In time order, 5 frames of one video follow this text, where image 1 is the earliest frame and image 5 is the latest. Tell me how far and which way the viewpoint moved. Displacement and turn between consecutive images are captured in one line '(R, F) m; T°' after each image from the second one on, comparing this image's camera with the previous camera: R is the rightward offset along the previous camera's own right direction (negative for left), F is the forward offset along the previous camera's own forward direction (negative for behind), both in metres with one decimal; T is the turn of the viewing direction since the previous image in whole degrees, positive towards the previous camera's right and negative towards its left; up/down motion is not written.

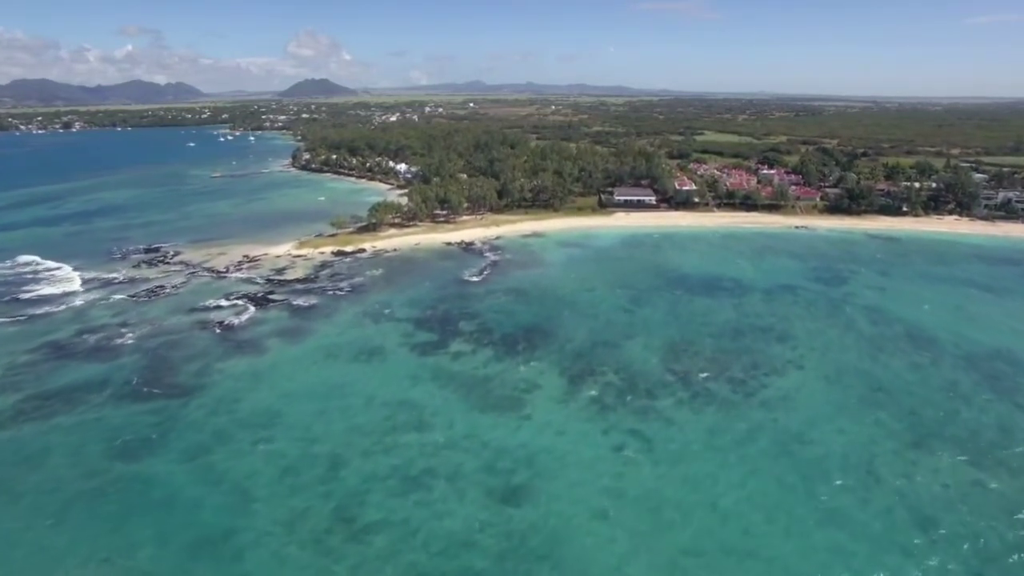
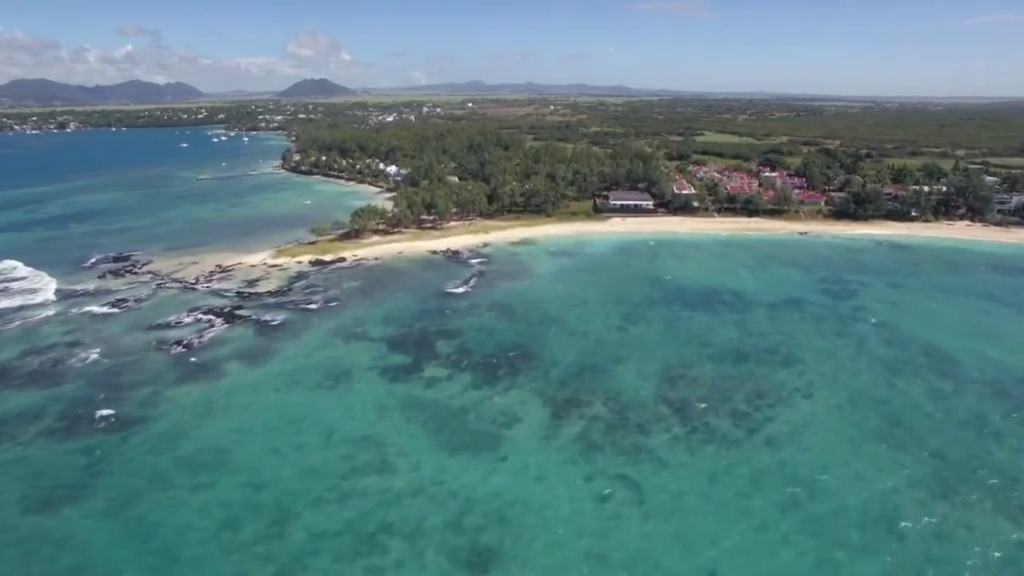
(+1.2, +3.7) m; 0°
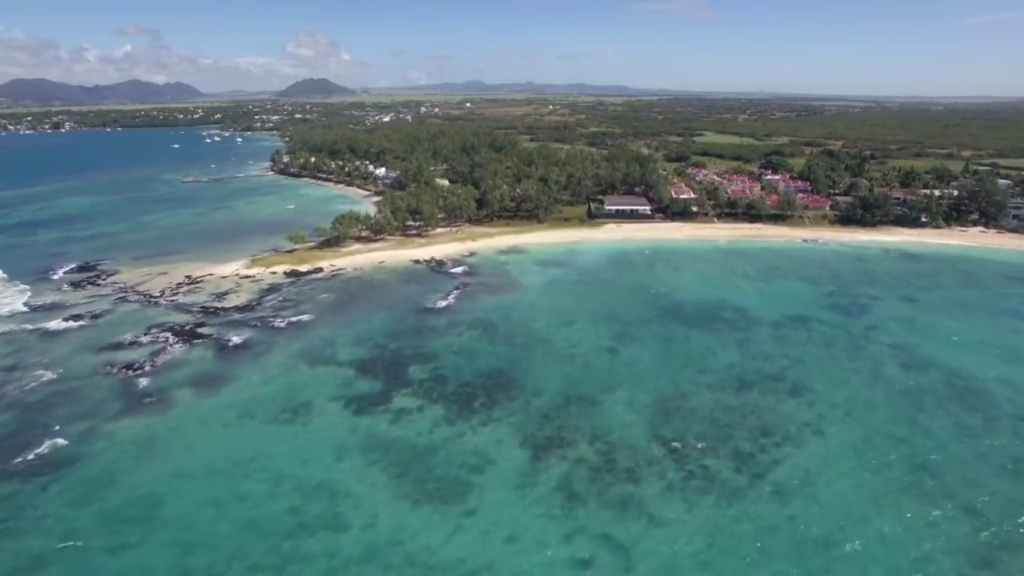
(+1.2, +3.9) m; 0°
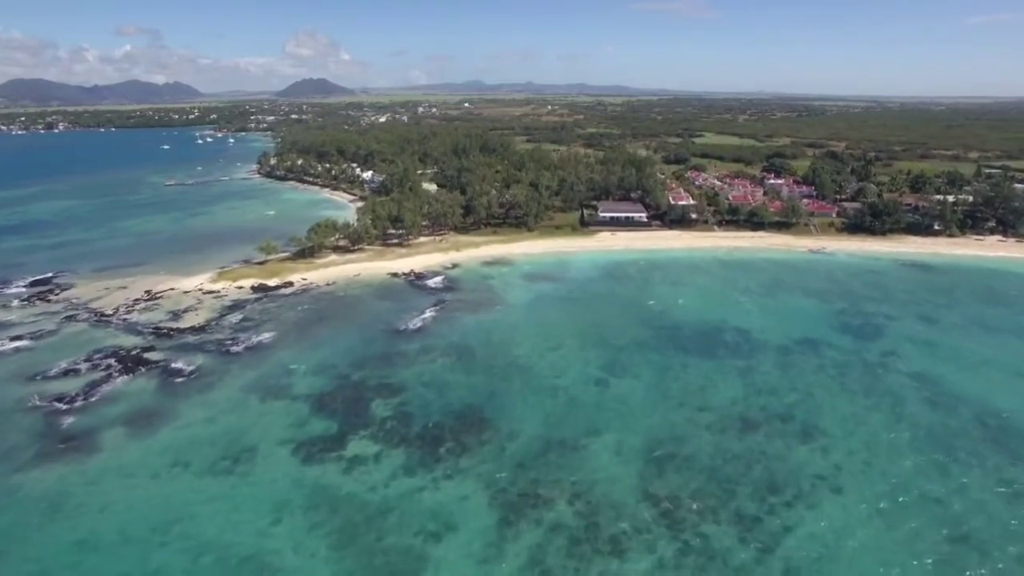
(+1.4, +4.4) m; 0°
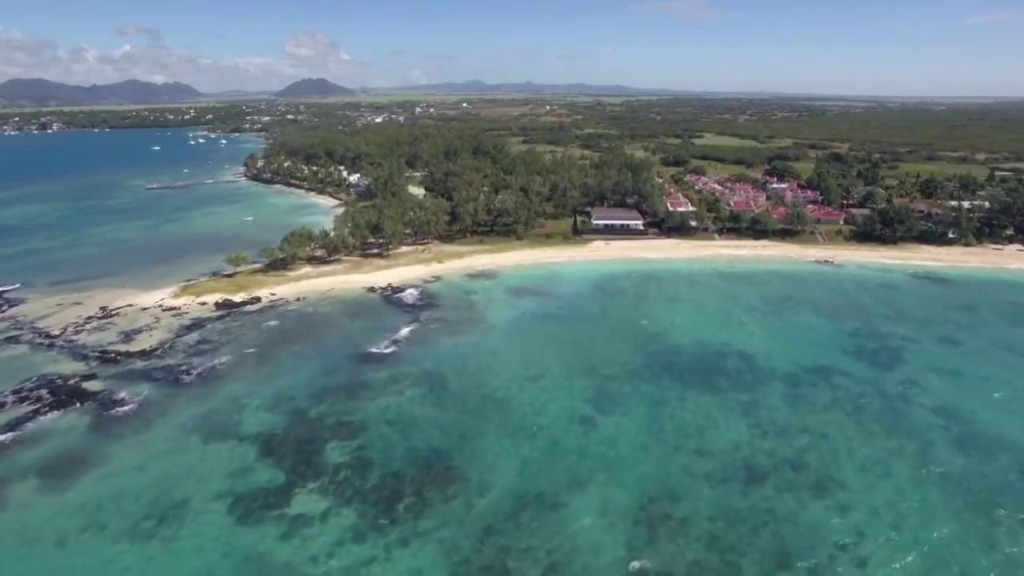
(+1.3, +4.2) m; 0°
